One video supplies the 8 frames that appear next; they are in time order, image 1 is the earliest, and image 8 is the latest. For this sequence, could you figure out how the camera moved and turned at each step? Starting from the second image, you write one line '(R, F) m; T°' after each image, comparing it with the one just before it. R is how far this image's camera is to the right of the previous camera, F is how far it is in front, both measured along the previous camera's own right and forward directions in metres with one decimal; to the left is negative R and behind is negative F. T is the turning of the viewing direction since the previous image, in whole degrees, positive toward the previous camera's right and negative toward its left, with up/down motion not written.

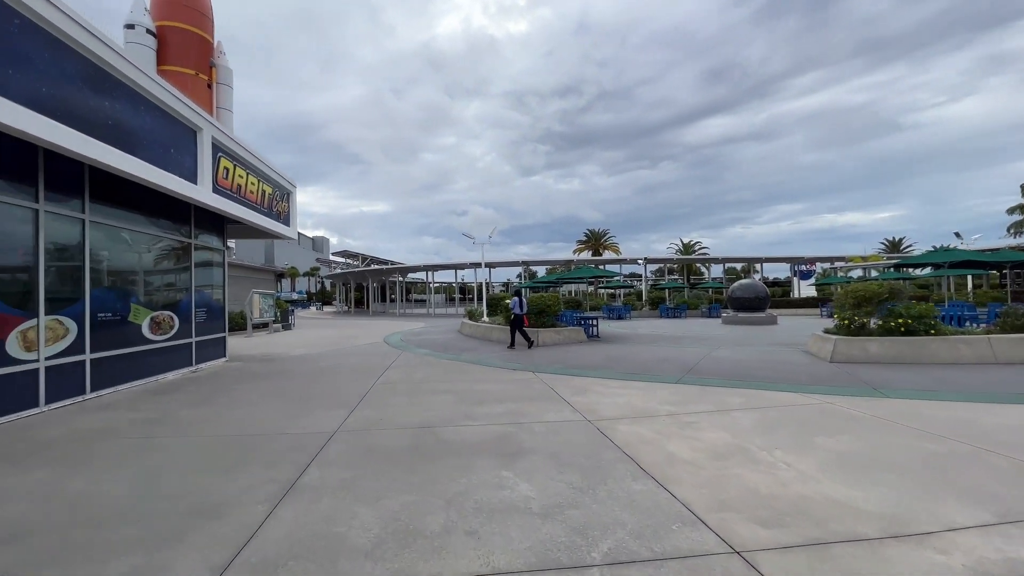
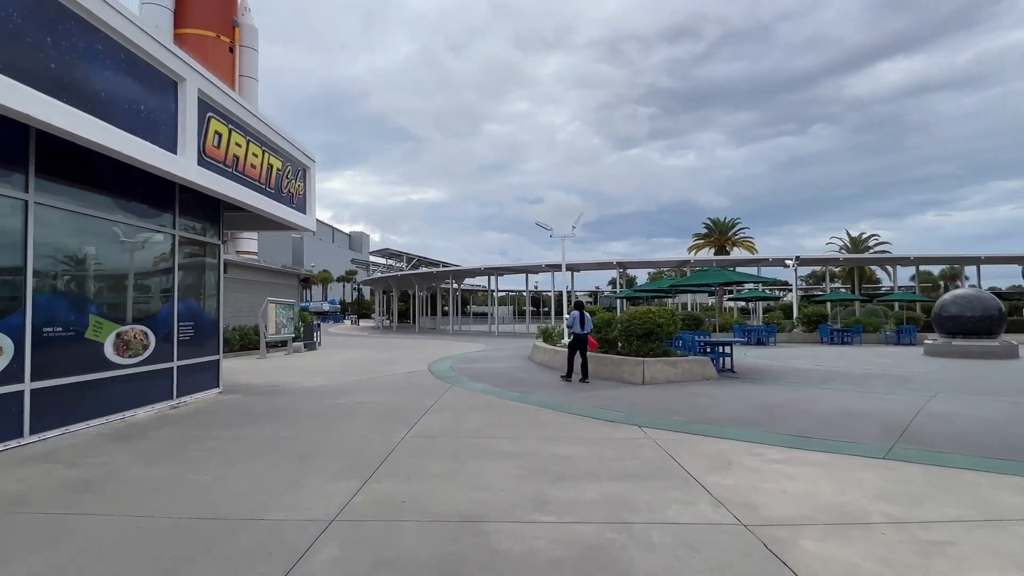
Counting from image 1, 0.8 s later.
(-0.5, +3.0) m; -4°
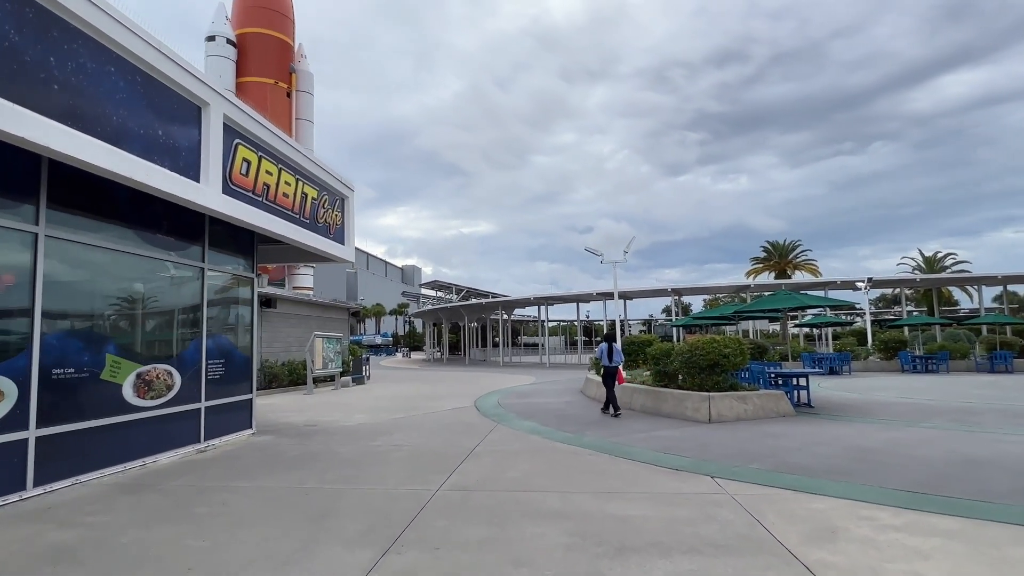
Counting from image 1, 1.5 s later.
(+0.1, +0.8) m; -5°
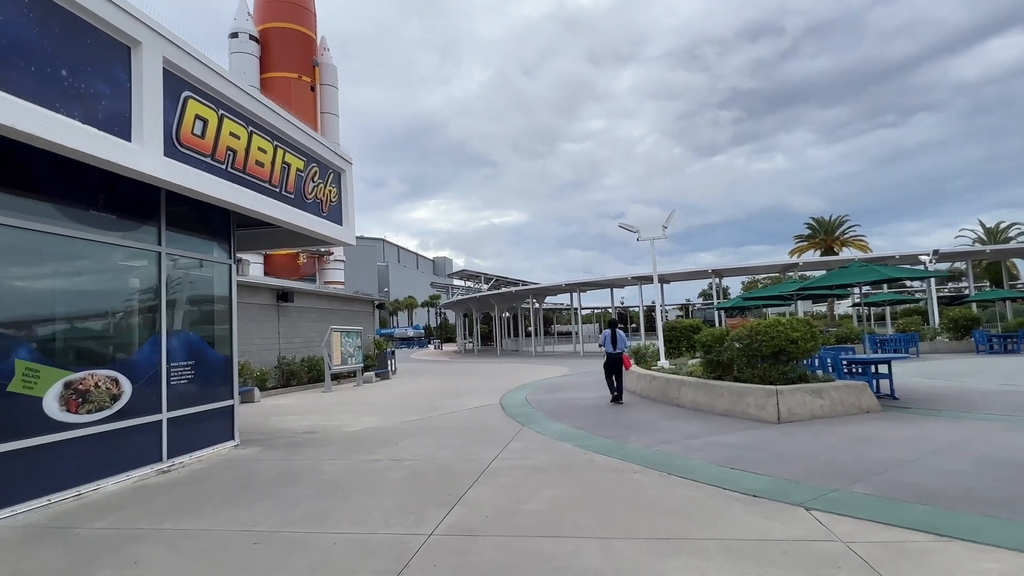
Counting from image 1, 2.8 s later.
(+0.1, +1.6) m; -3°
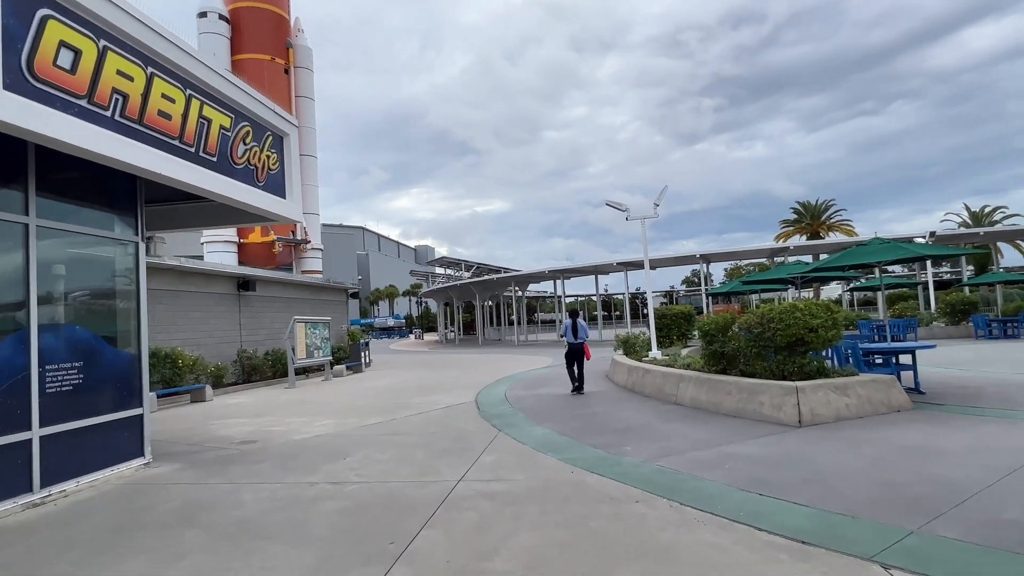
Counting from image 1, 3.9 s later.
(+0.1, +1.4) m; +2°
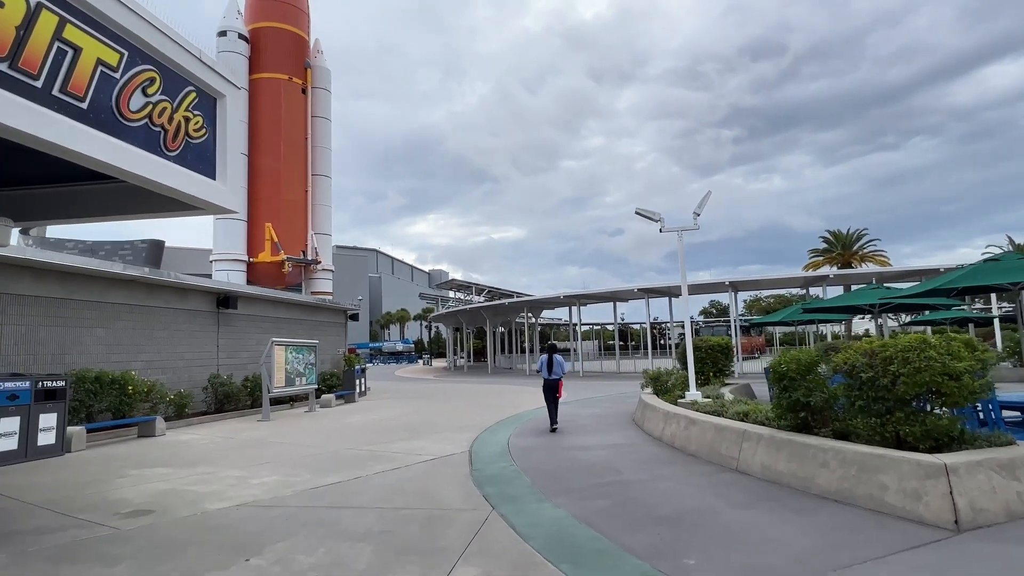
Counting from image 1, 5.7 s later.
(+0.1, +2.3) m; -1°
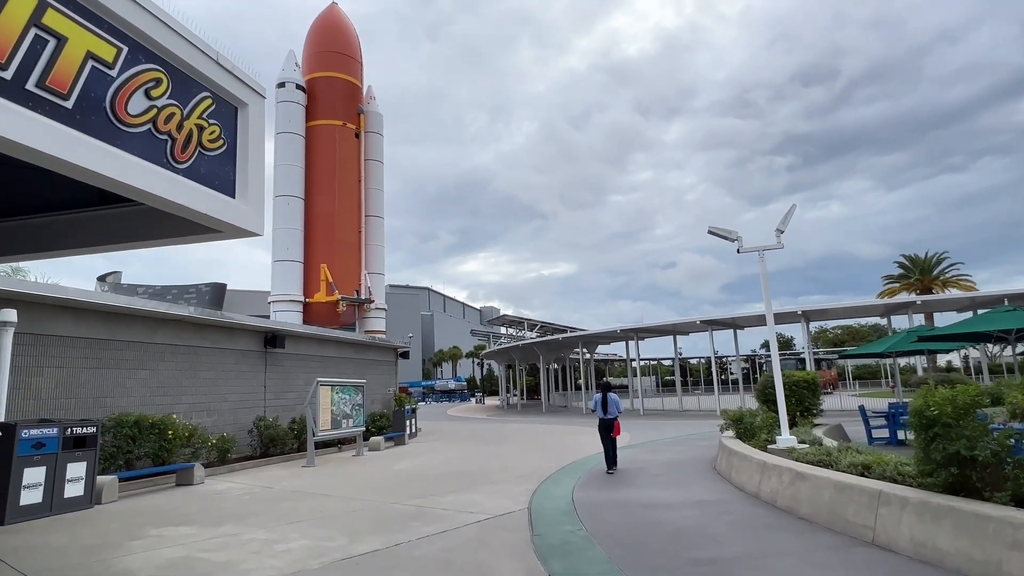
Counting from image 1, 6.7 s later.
(-0.1, +1.1) m; -5°
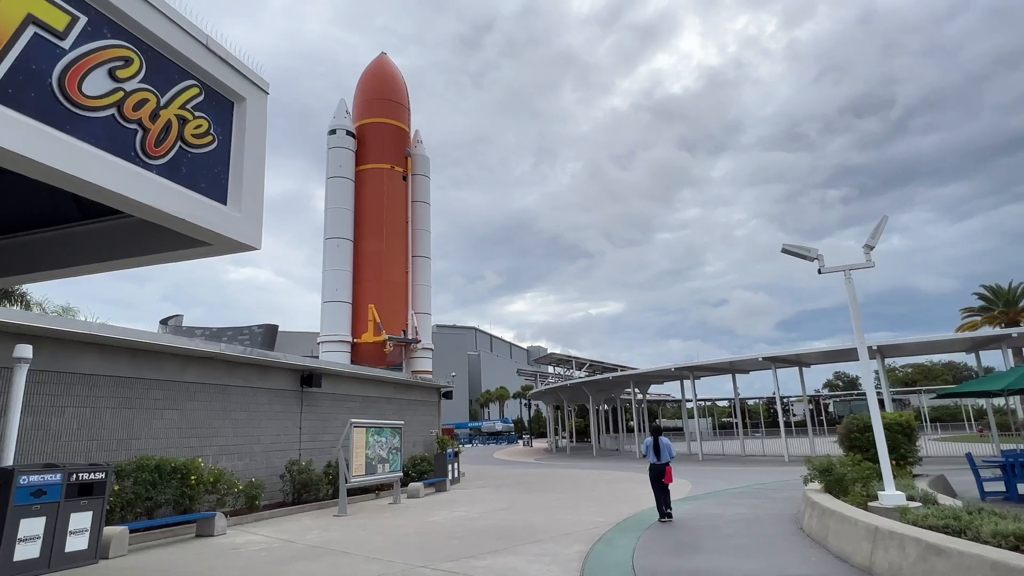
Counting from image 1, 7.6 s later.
(0.0, +1.1) m; -5°
